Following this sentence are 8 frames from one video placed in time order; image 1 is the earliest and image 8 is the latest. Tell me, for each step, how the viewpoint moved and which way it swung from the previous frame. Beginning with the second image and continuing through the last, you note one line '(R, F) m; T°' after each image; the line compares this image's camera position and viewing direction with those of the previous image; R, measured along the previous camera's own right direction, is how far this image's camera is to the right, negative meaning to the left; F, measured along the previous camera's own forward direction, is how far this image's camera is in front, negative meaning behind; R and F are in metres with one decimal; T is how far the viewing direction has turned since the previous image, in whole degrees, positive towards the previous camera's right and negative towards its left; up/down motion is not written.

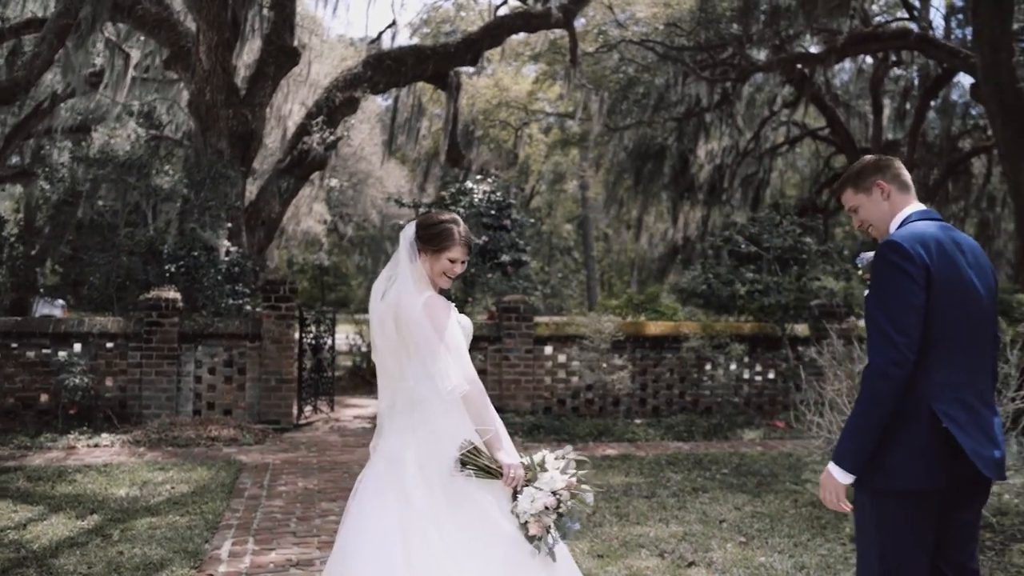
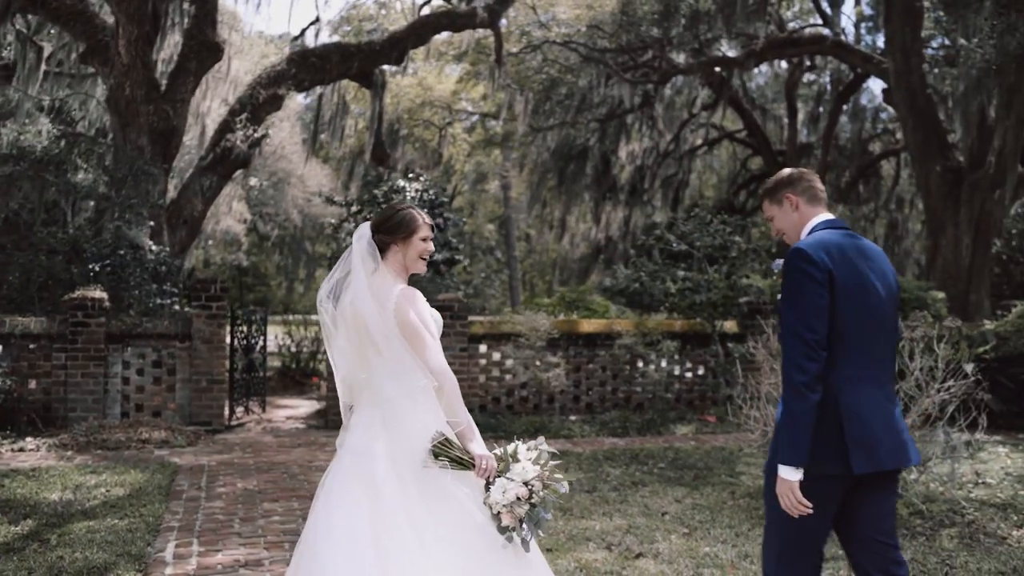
(-0.1, 0.0) m; +4°
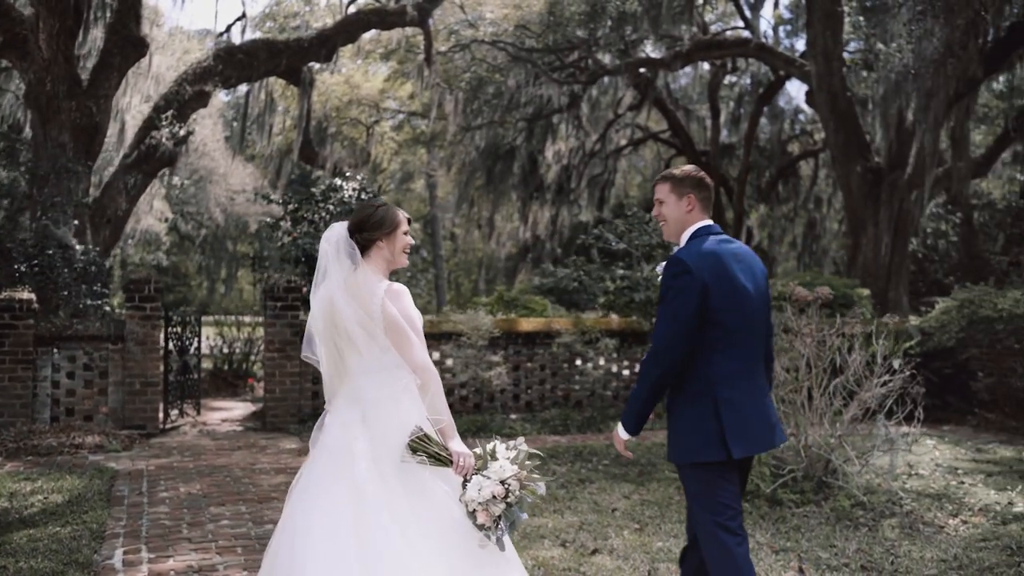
(-0.2, 0.0) m; +4°
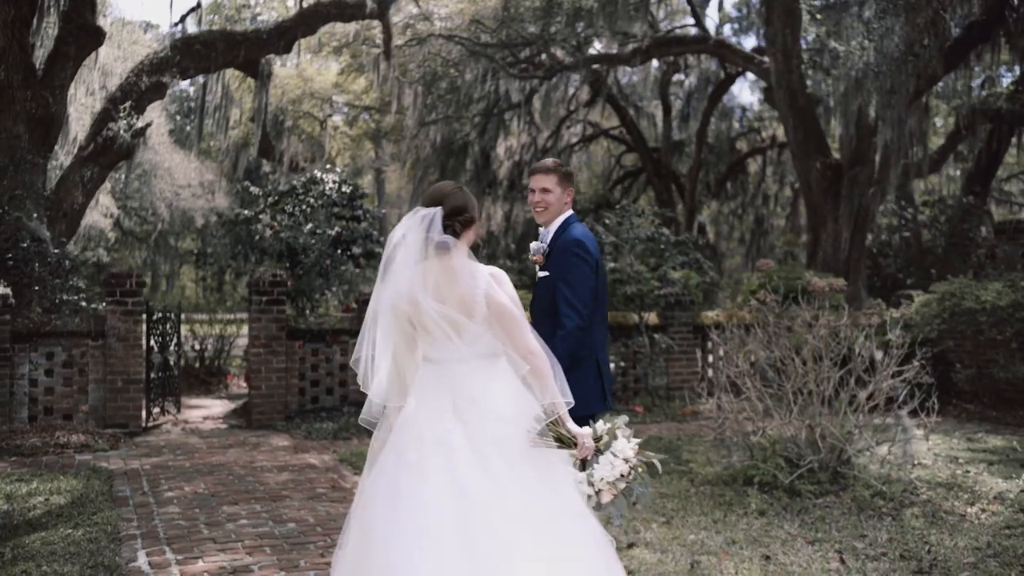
(-0.4, +0.1) m; +3°
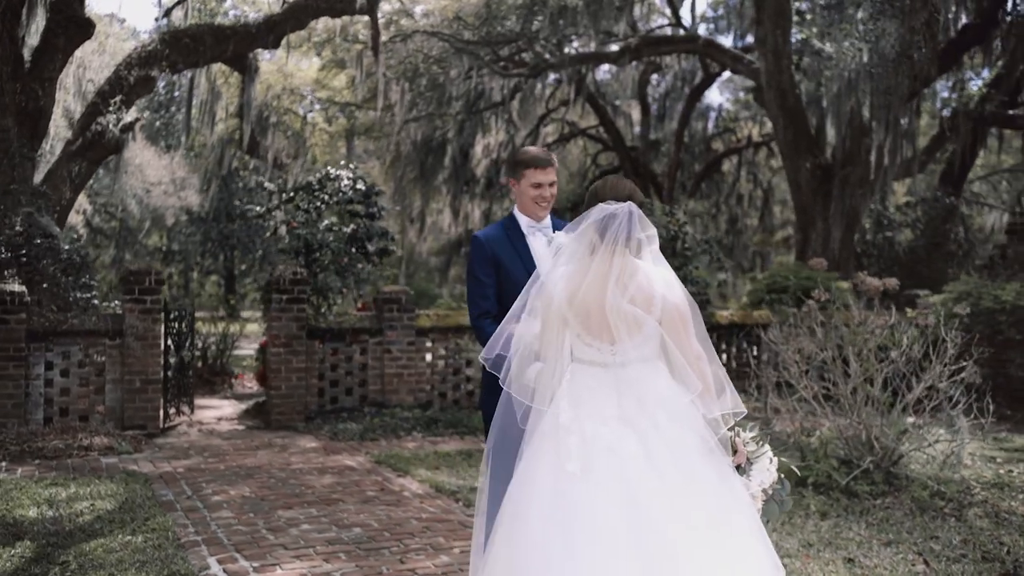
(-0.5, +0.1) m; +2°
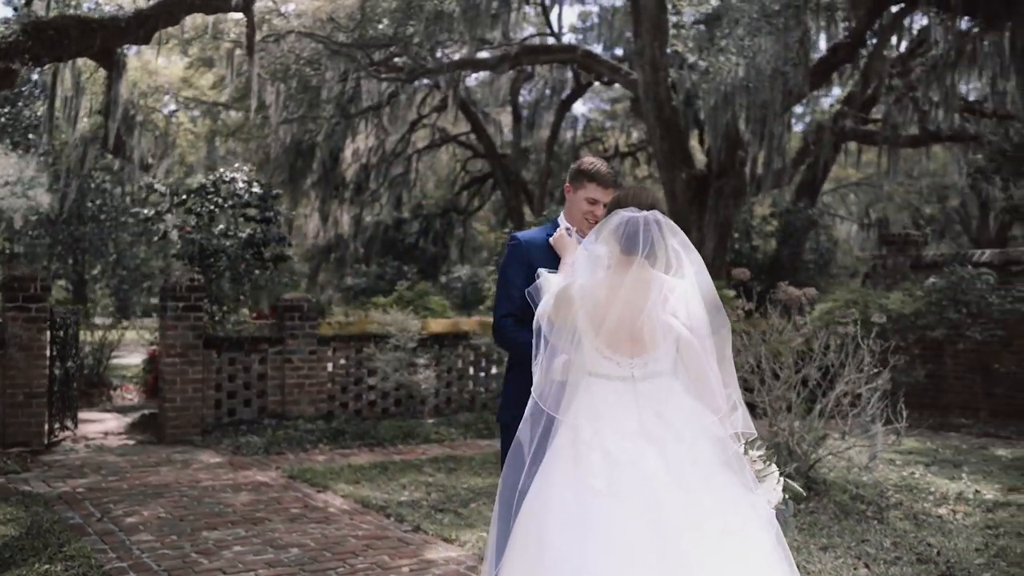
(-0.4, +0.1) m; +8°
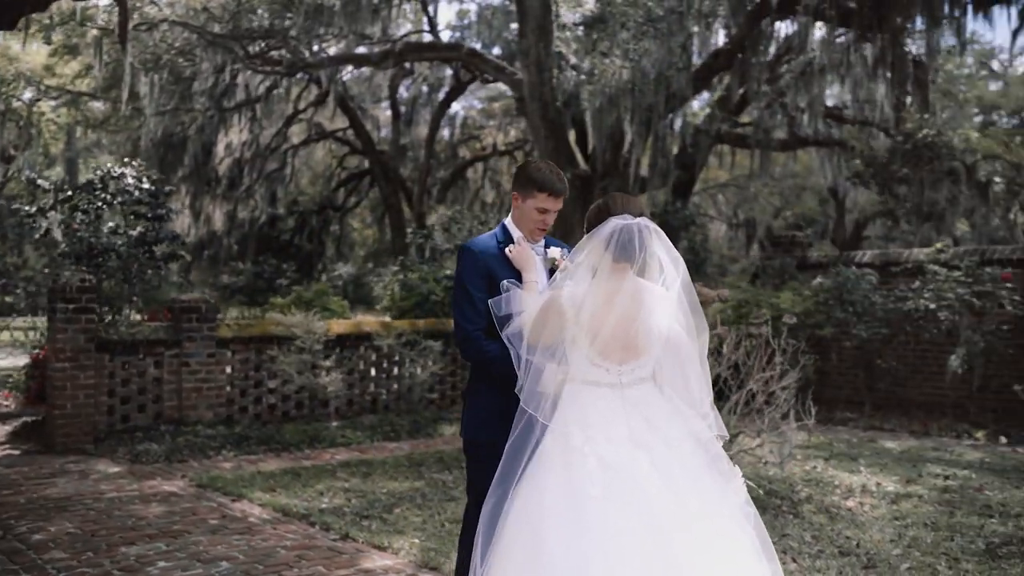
(-0.3, +0.1) m; +7°
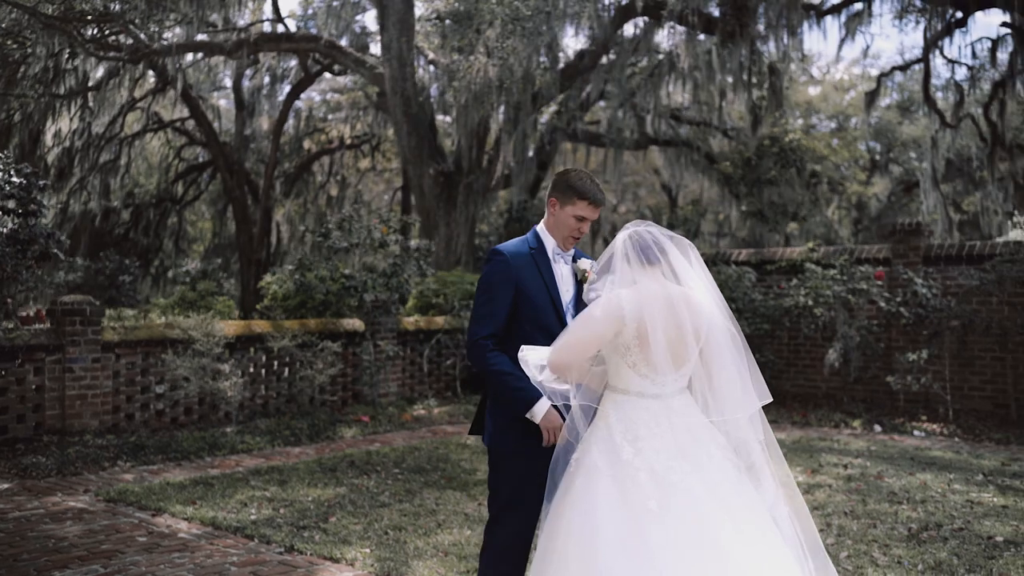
(-0.6, +0.1) m; +9°
